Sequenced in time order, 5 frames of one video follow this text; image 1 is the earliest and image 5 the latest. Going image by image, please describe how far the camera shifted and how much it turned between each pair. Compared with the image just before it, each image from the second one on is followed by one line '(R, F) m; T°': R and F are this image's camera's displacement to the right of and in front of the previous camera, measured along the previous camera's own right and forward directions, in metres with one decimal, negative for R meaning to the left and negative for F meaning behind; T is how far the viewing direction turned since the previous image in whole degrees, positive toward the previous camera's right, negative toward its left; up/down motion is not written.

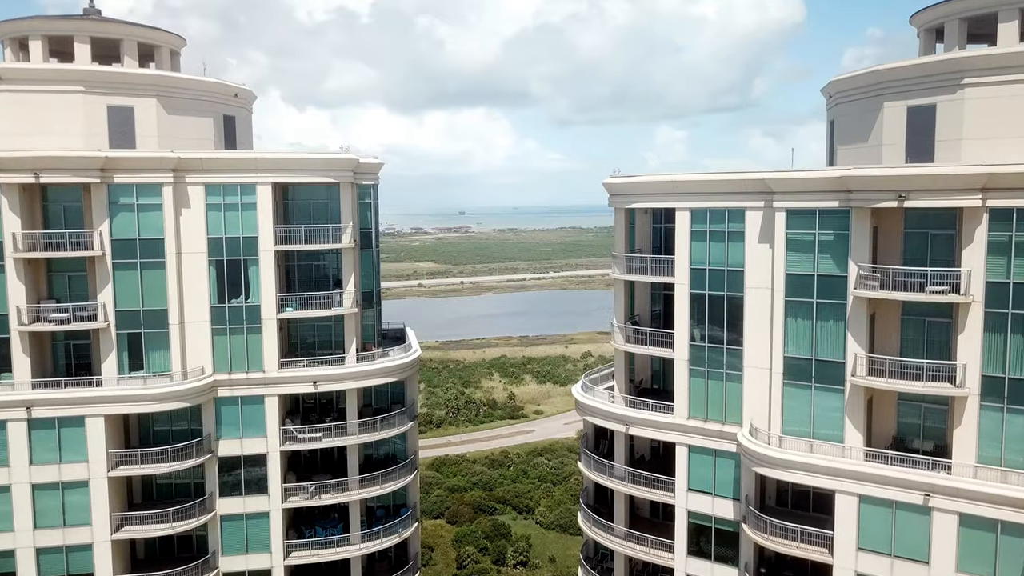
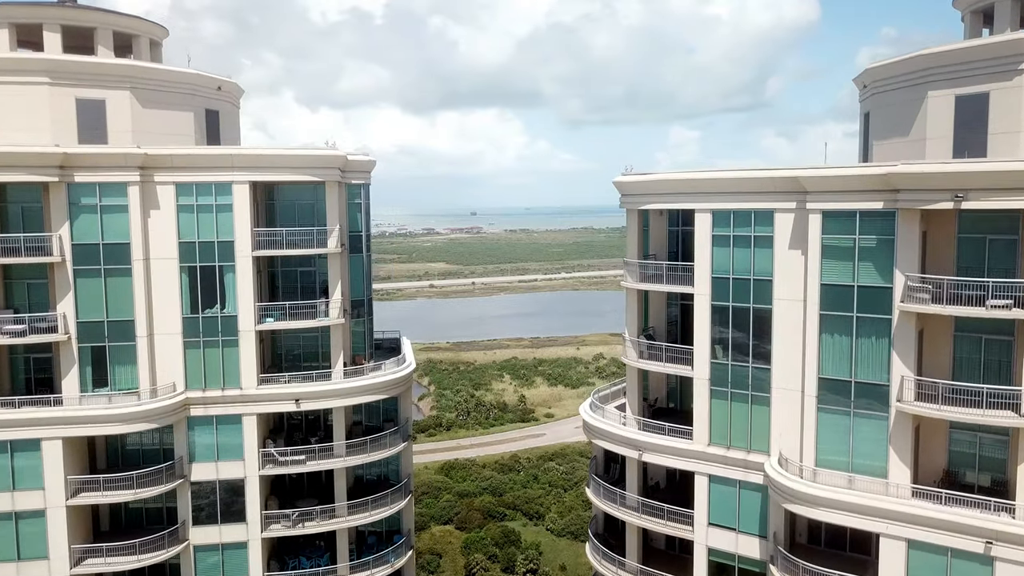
(+0.4, +2.7) m; -1°
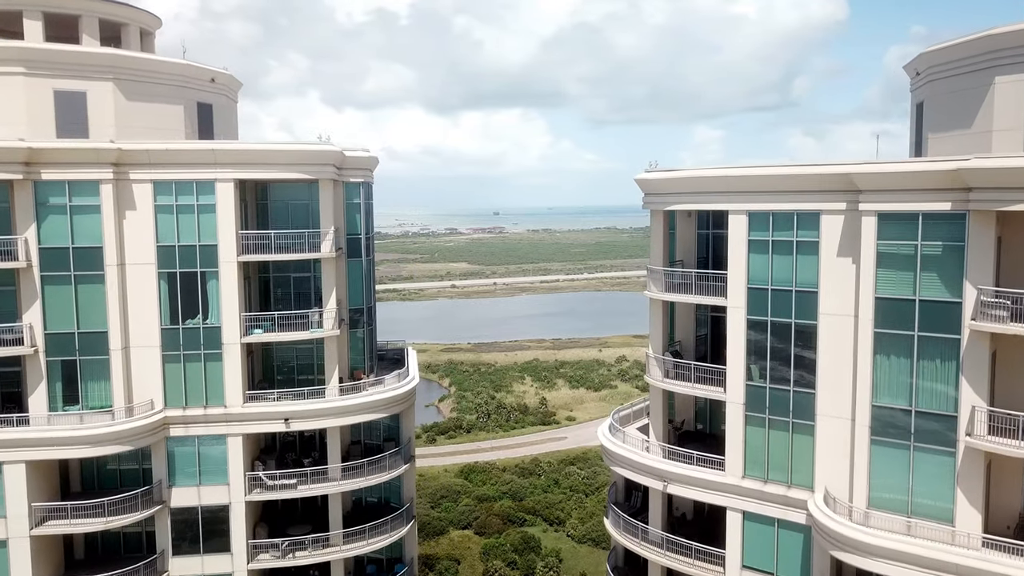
(+0.4, +2.6) m; -2°
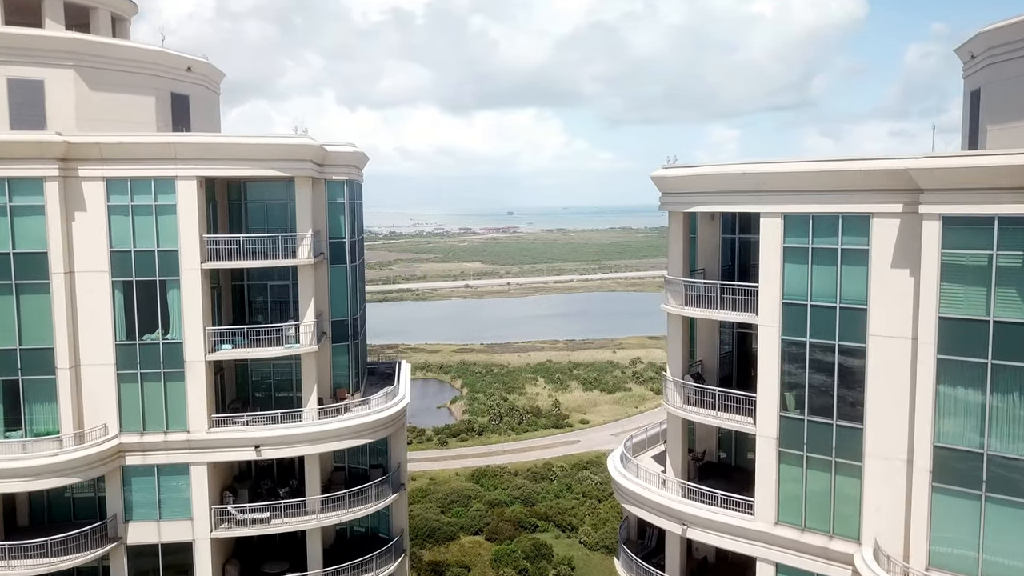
(+0.4, +2.9) m; -1°
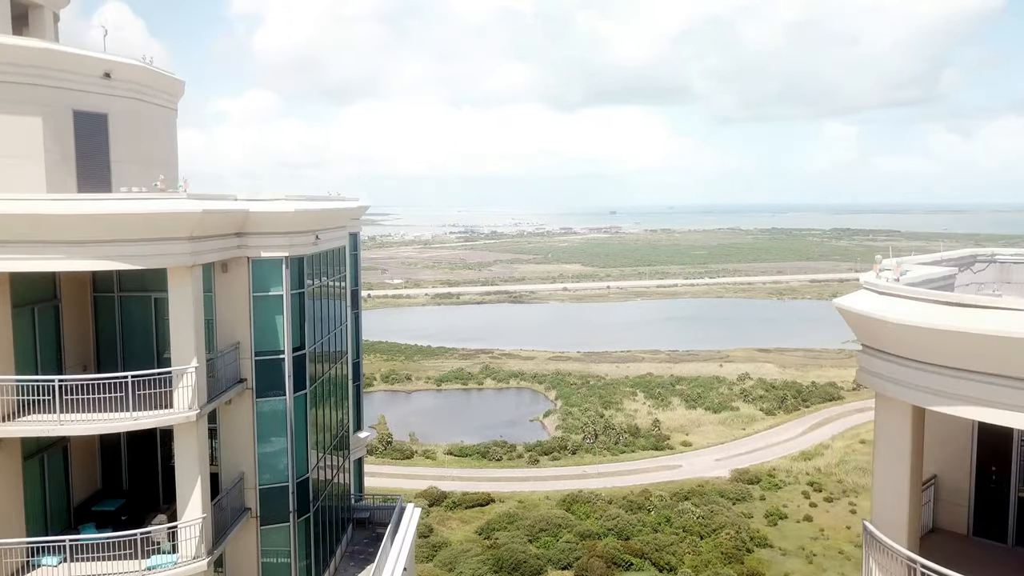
(+0.9, +10.6) m; -7°
